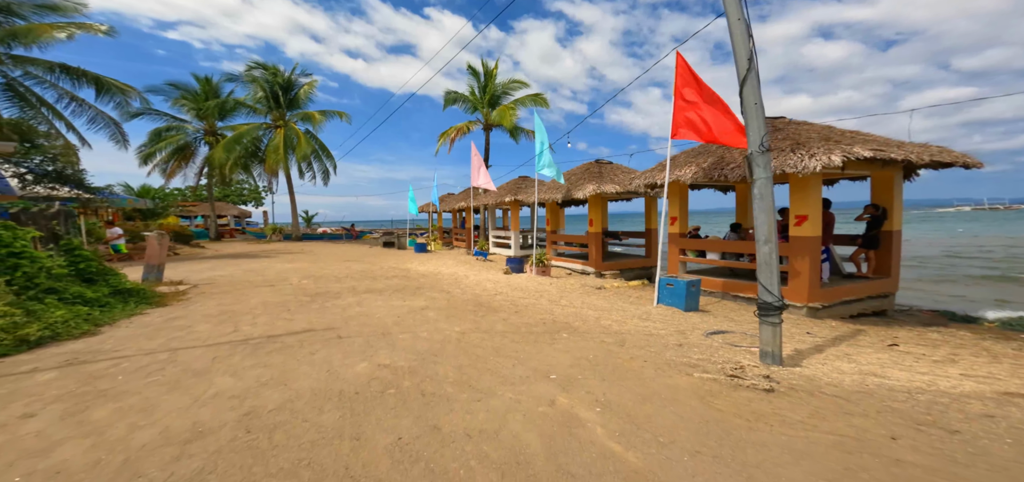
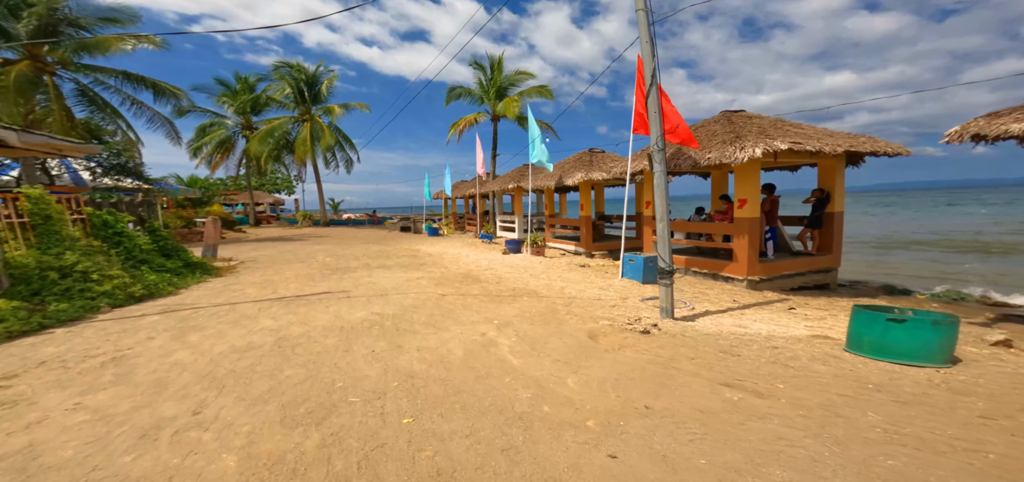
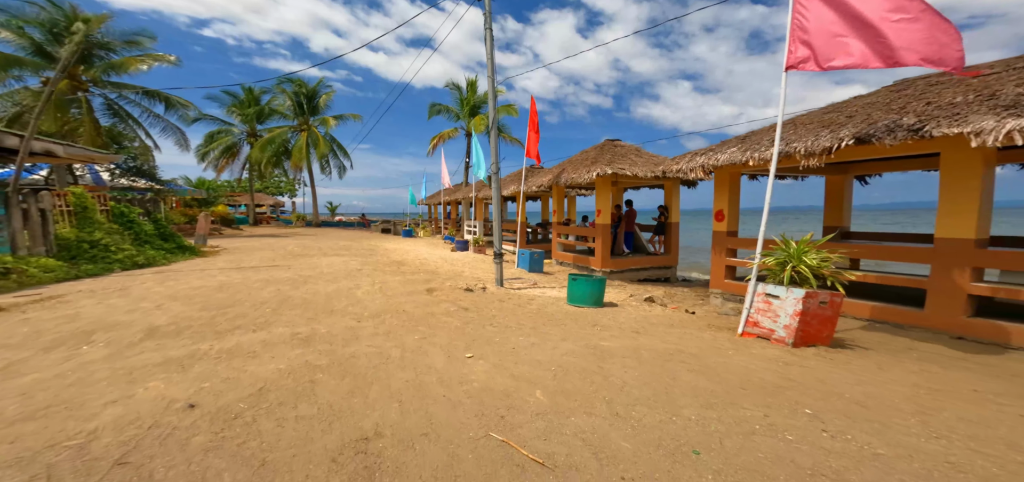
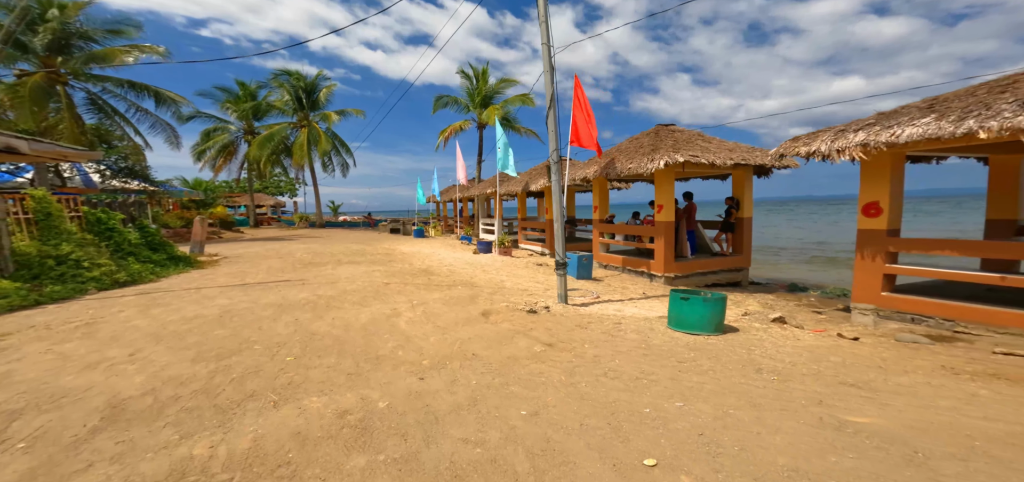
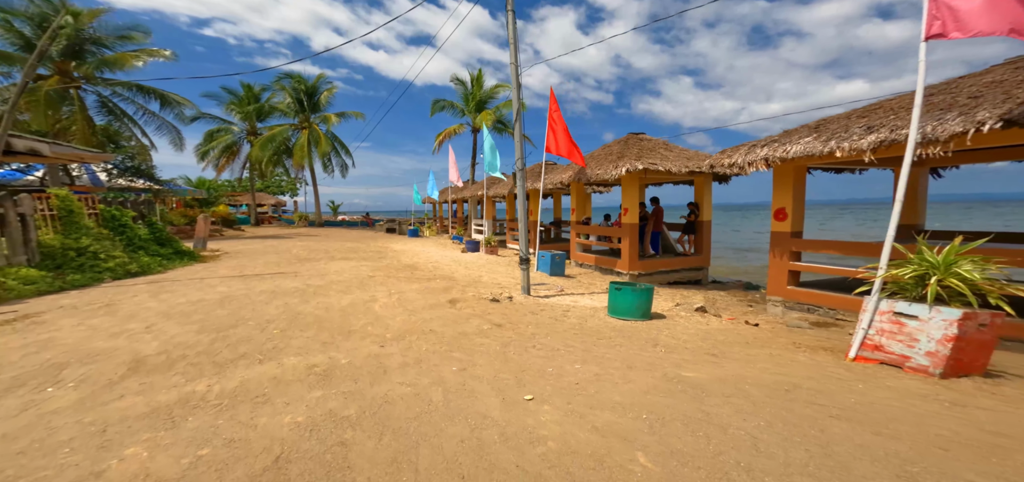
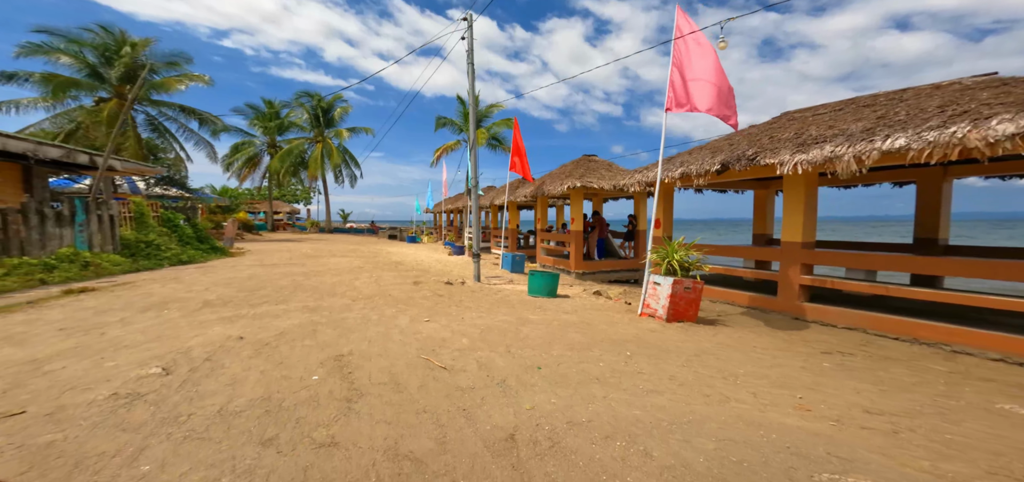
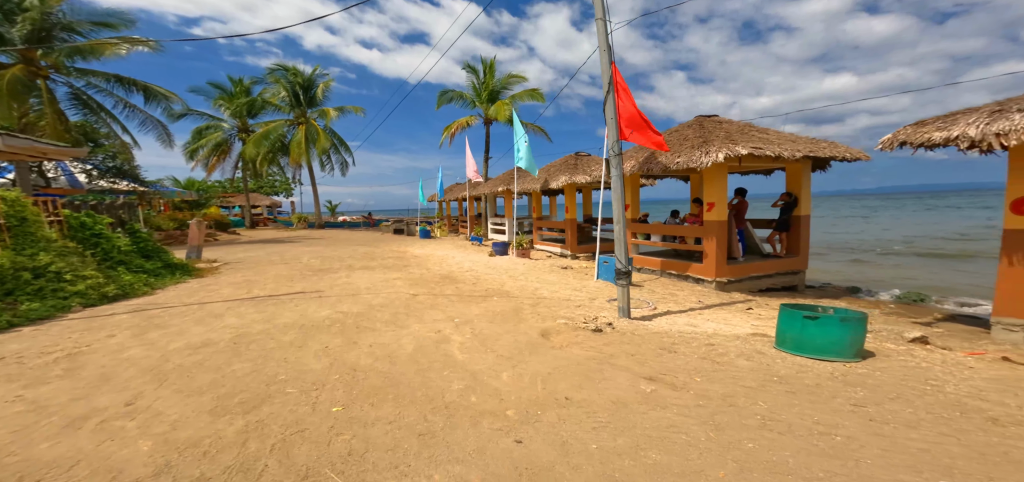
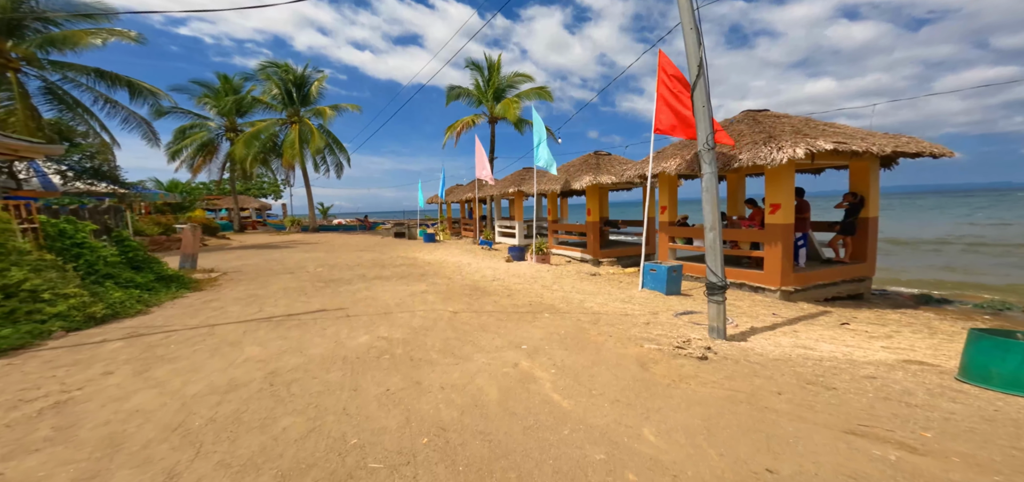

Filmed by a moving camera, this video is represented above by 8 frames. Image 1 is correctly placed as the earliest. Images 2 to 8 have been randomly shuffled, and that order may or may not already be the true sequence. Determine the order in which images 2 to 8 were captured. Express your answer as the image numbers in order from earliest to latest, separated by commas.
8, 2, 7, 4, 5, 3, 6
